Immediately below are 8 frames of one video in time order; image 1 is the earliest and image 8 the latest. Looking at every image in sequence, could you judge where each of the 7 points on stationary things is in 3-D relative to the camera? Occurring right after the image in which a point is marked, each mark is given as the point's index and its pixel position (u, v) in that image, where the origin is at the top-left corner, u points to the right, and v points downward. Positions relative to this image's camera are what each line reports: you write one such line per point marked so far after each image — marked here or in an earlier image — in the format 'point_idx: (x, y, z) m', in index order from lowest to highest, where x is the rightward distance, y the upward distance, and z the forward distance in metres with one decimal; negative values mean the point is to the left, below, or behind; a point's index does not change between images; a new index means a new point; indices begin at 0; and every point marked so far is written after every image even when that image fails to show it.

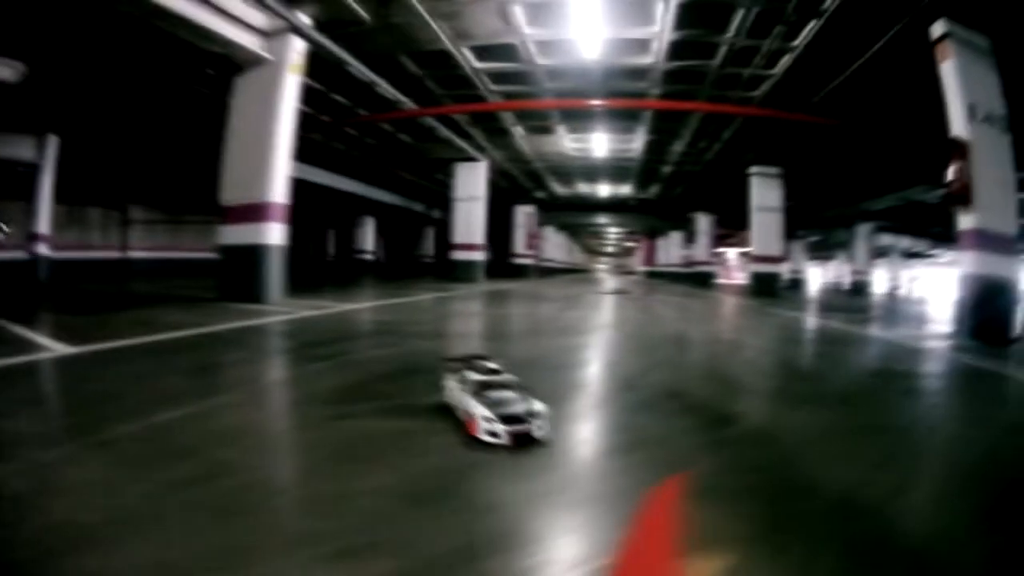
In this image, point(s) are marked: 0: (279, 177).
0: (-4.6, +2.2, +11.4) m
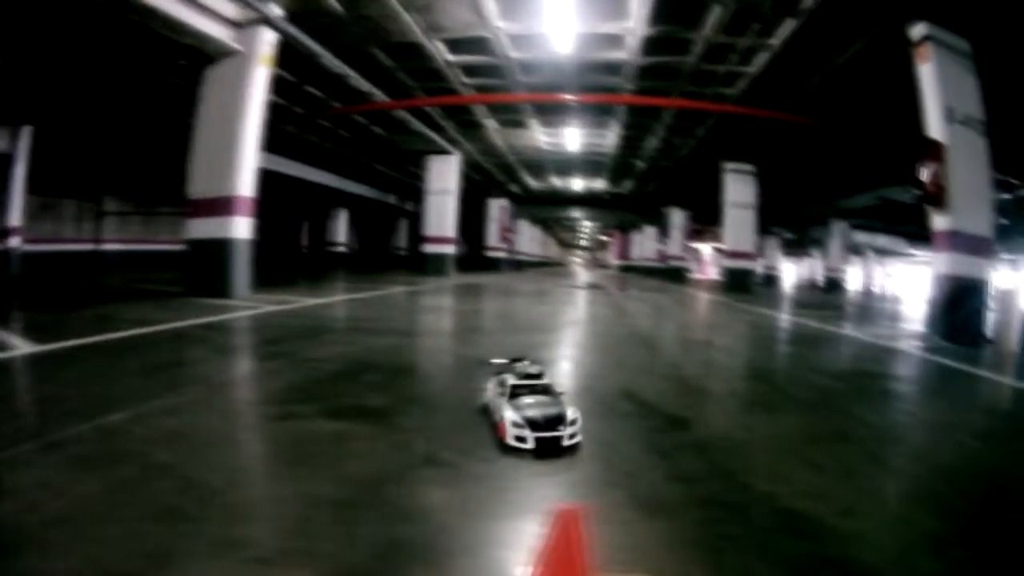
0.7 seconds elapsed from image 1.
0: (-5.1, +2.3, +11.1) m
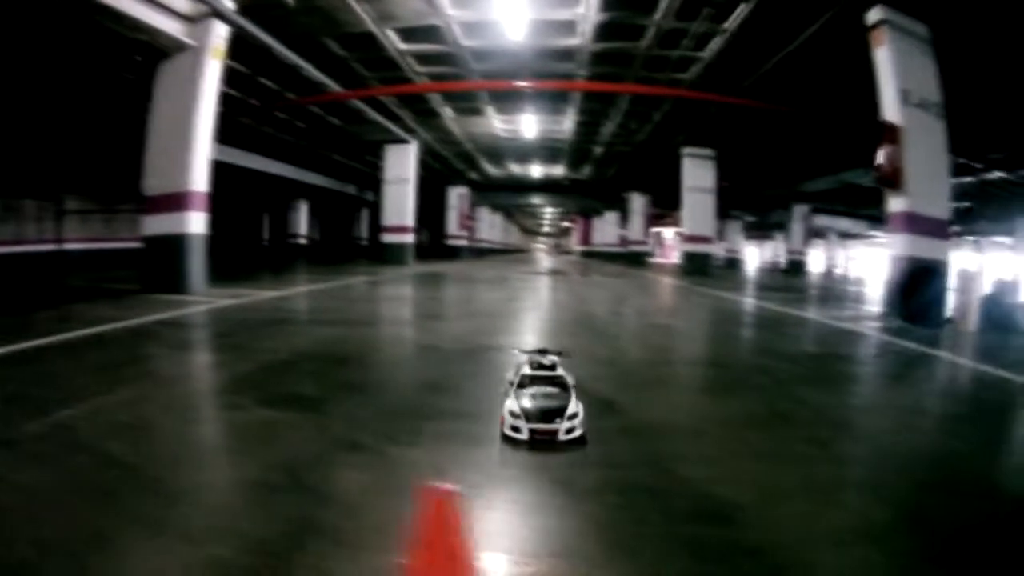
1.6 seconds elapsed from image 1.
0: (-5.9, +2.4, +10.9) m
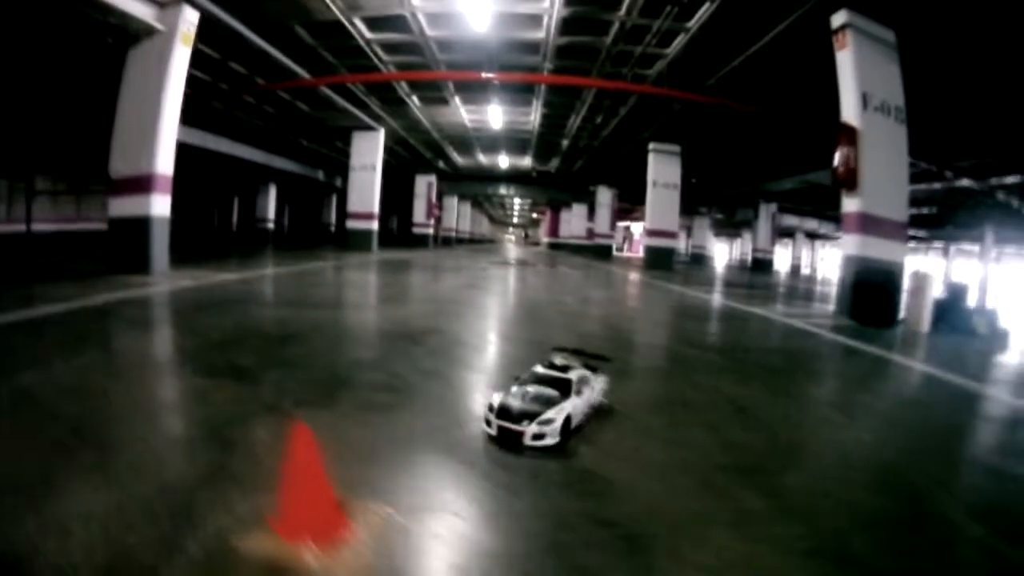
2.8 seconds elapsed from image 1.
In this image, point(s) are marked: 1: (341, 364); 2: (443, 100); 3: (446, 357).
0: (-6.6, +2.7, +10.9) m
1: (-1.6, -0.7, +5.3) m
2: (-2.0, +5.3, +16.1) m
3: (-0.7, -0.8, +6.2) m
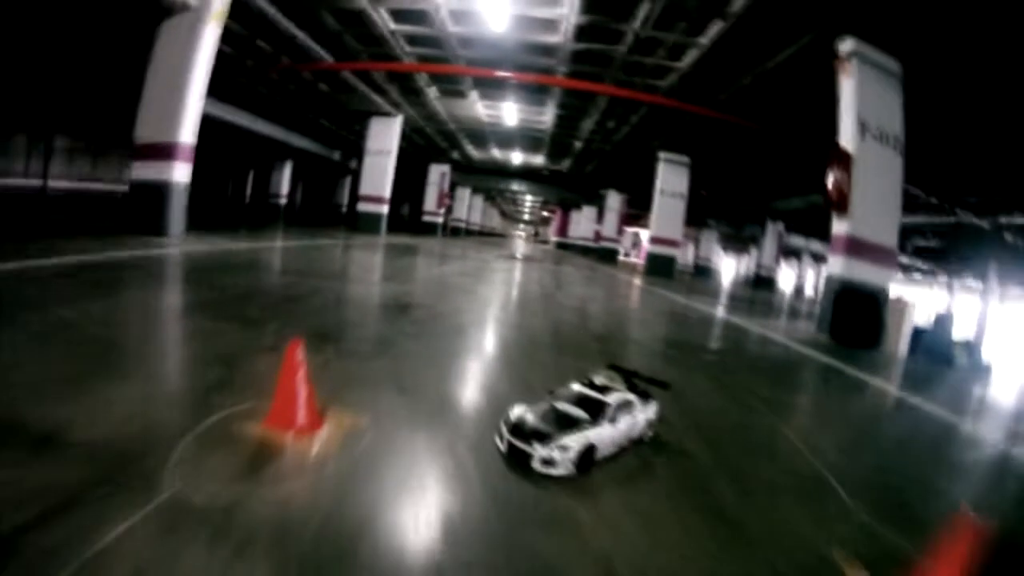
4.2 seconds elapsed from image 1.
0: (-6.3, +3.4, +11.3) m
1: (-1.8, -0.4, +5.6) m
2: (-1.4, +5.6, +16.4) m
3: (-0.9, -0.6, +6.6) m
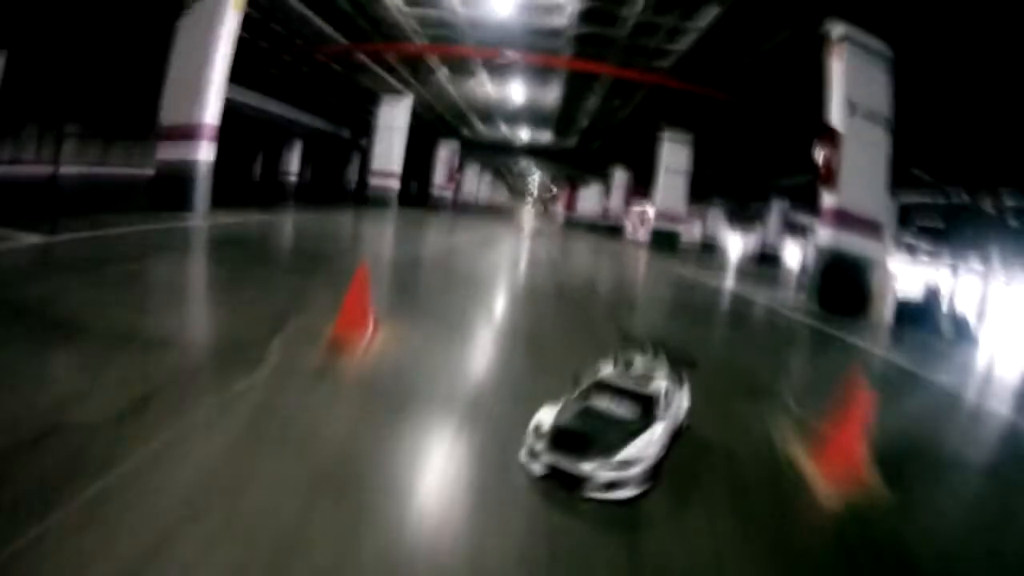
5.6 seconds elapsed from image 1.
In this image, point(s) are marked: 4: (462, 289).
0: (-6.2, +3.9, +11.7) m
1: (-1.7, -0.1, +6.1) m
2: (-1.2, +6.3, +16.7) m
3: (-0.8, -0.2, +7.1) m
4: (-0.7, 0.0, +8.0) m
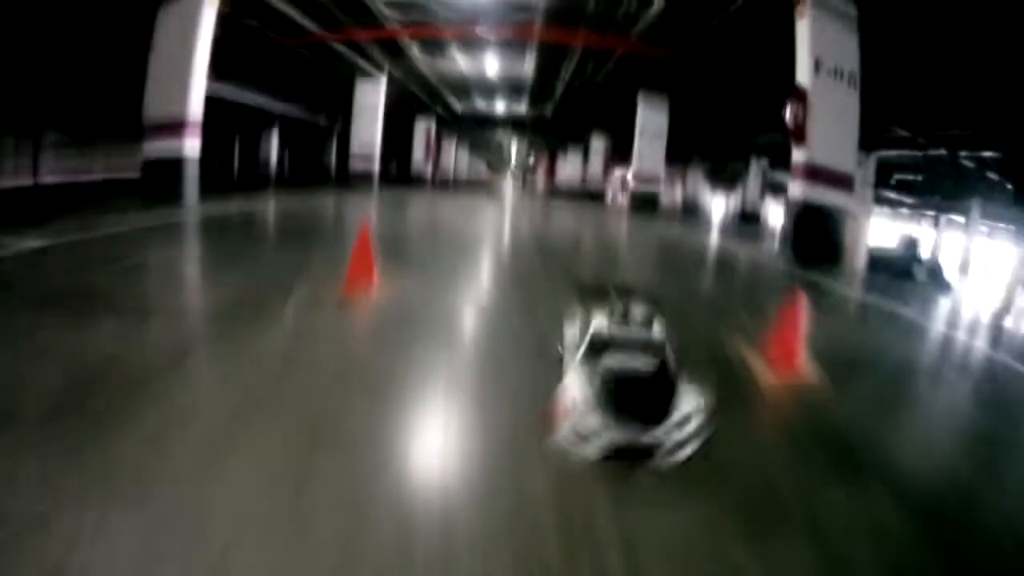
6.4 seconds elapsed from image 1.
0: (-6.7, +4.1, +11.8) m
1: (-1.9, +0.2, +6.4) m
2: (-2.0, +6.9, +16.8) m
3: (-1.0, +0.2, +7.3) m
4: (-0.9, +0.4, +8.3) m
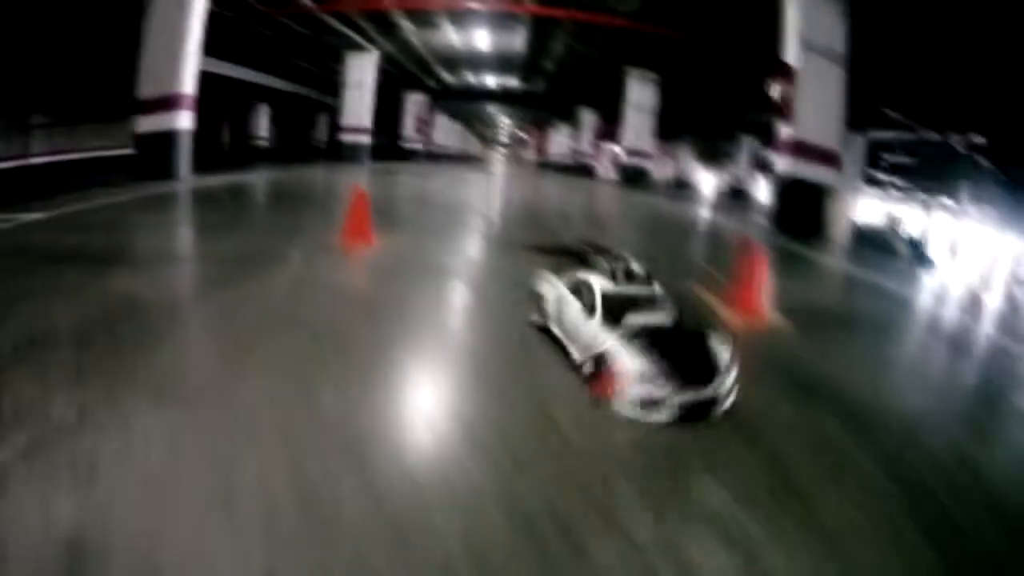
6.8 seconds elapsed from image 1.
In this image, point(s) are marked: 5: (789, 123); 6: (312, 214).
0: (-6.9, +4.6, +11.8) m
1: (-2.0, +0.6, +6.5) m
2: (-2.2, +7.6, +16.7) m
3: (-1.1, +0.6, +7.5) m
4: (-1.1, +0.8, +8.4) m
5: (+5.2, +3.1, +10.6) m
6: (-3.0, +1.0, +8.6) m
